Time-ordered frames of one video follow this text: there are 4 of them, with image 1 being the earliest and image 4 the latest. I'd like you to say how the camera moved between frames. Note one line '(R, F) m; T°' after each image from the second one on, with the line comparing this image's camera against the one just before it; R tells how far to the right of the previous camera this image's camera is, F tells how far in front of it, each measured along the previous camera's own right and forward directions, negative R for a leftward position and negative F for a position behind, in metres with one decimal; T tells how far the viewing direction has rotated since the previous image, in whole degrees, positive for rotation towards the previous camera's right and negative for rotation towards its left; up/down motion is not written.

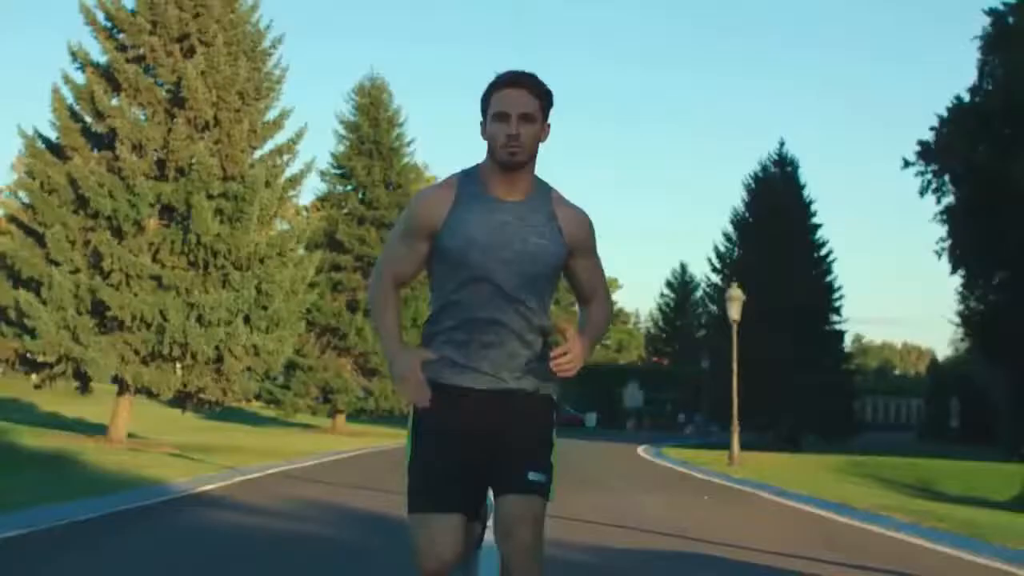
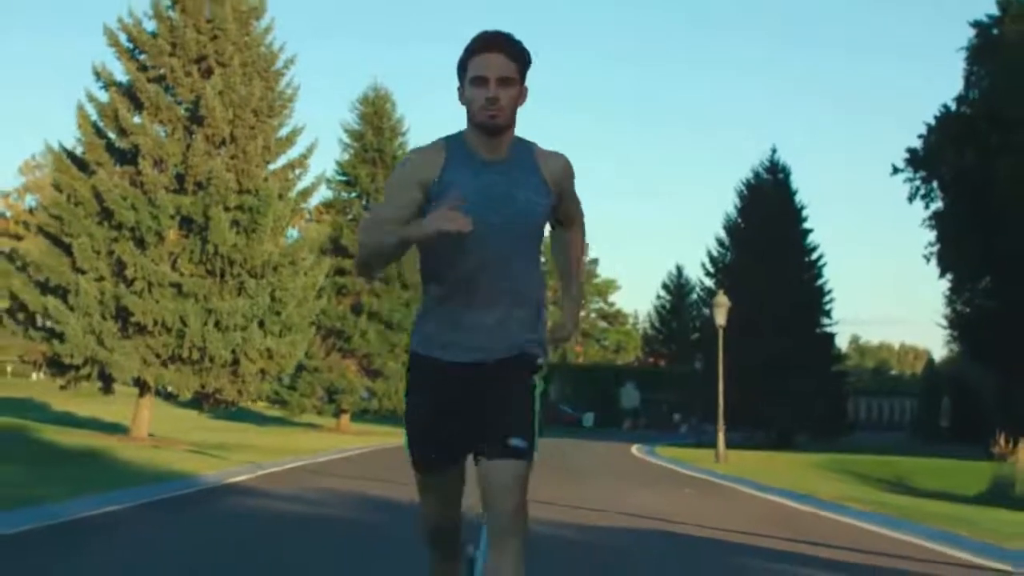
(0.0, -1.3) m; 0°
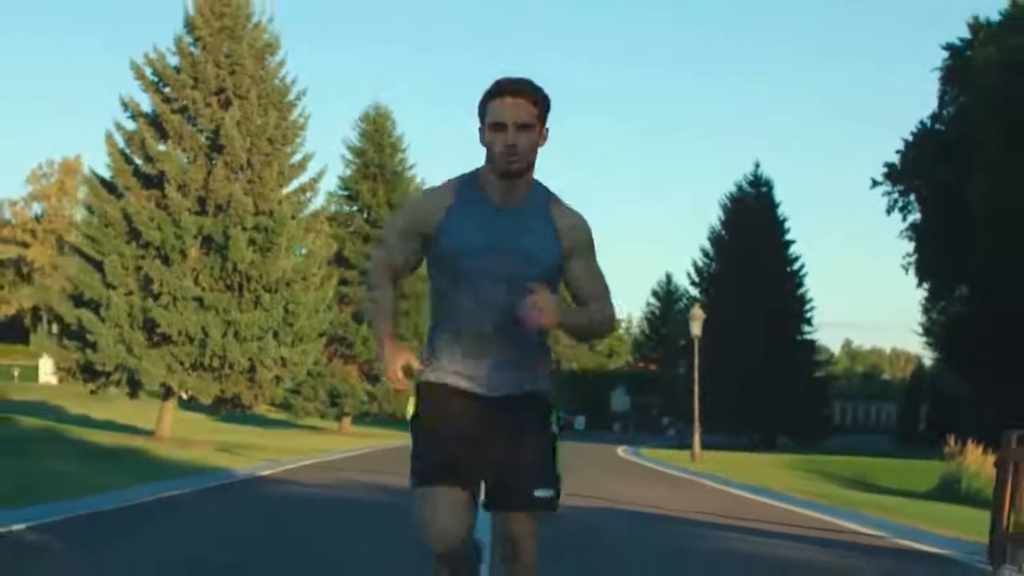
(0.0, -2.1) m; 0°
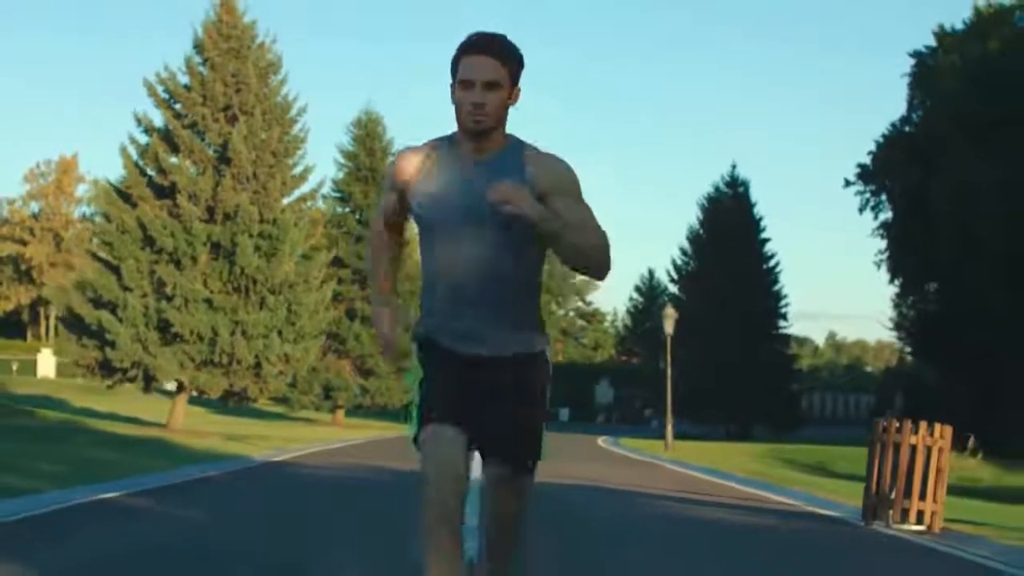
(0.0, -2.0) m; +1°
